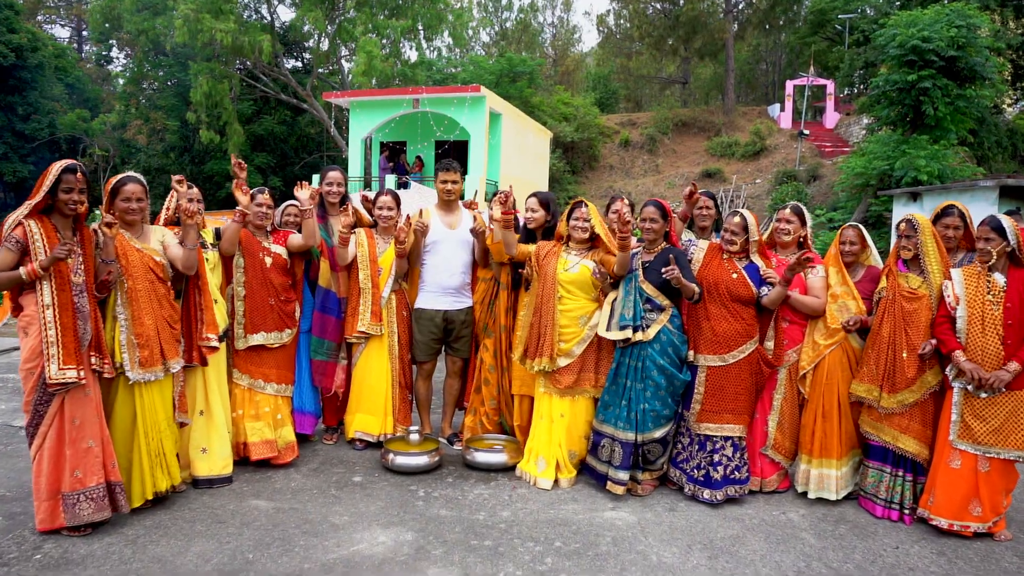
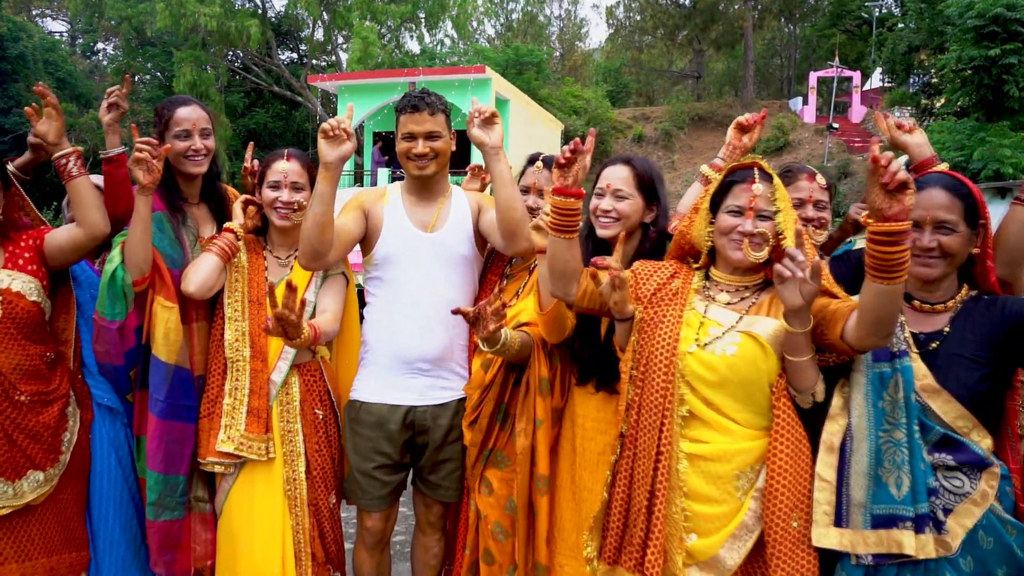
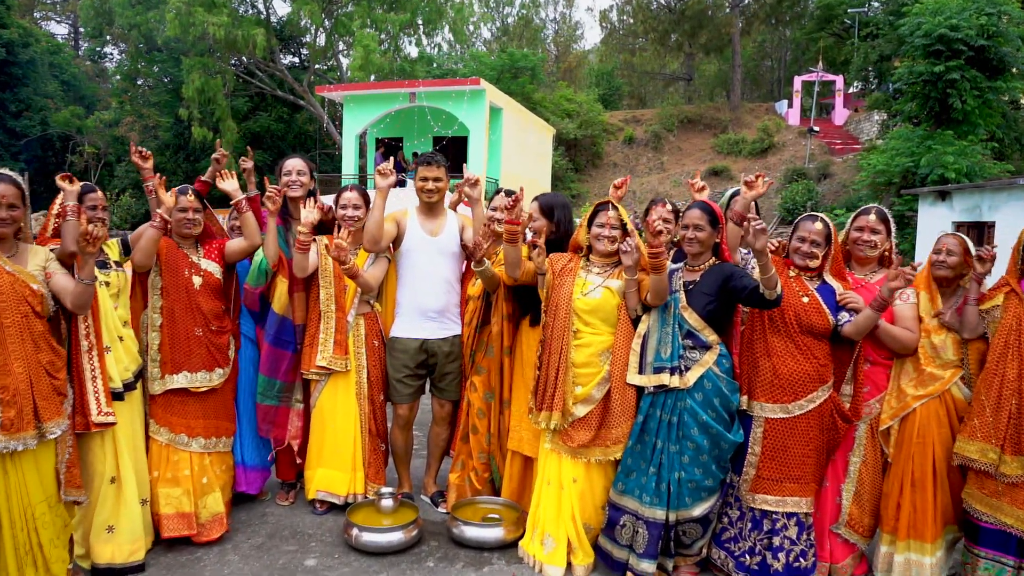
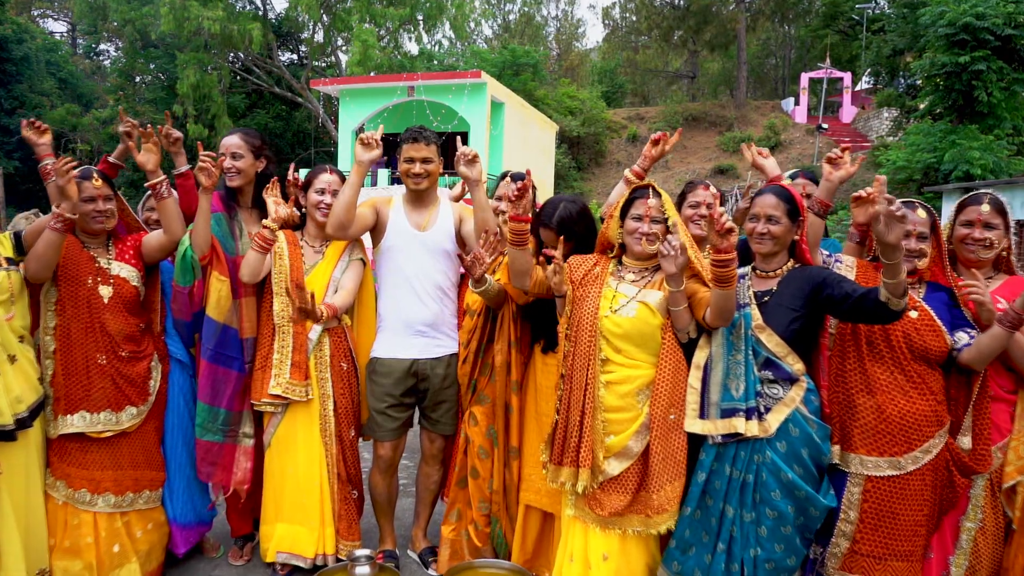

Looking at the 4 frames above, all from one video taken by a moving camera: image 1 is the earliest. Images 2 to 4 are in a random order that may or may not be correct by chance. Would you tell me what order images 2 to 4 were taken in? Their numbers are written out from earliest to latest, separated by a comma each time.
3, 4, 2
